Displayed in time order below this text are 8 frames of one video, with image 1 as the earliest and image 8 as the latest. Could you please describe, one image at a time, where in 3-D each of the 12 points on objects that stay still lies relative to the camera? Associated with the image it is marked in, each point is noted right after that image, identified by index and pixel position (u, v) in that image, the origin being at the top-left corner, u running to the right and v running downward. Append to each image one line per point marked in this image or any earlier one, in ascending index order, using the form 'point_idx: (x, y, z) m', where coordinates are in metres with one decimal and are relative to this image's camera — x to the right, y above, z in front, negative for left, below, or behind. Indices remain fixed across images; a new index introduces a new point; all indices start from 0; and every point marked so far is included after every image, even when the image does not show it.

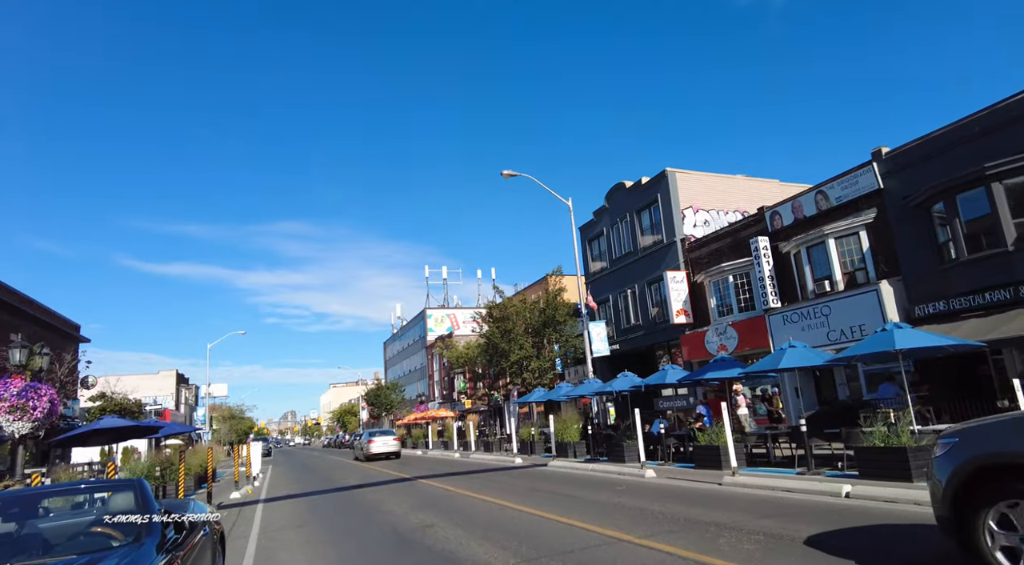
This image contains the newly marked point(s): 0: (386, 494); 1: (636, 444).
0: (-2.5, -4.3, +13.6) m
1: (+3.1, -4.0, +16.4) m
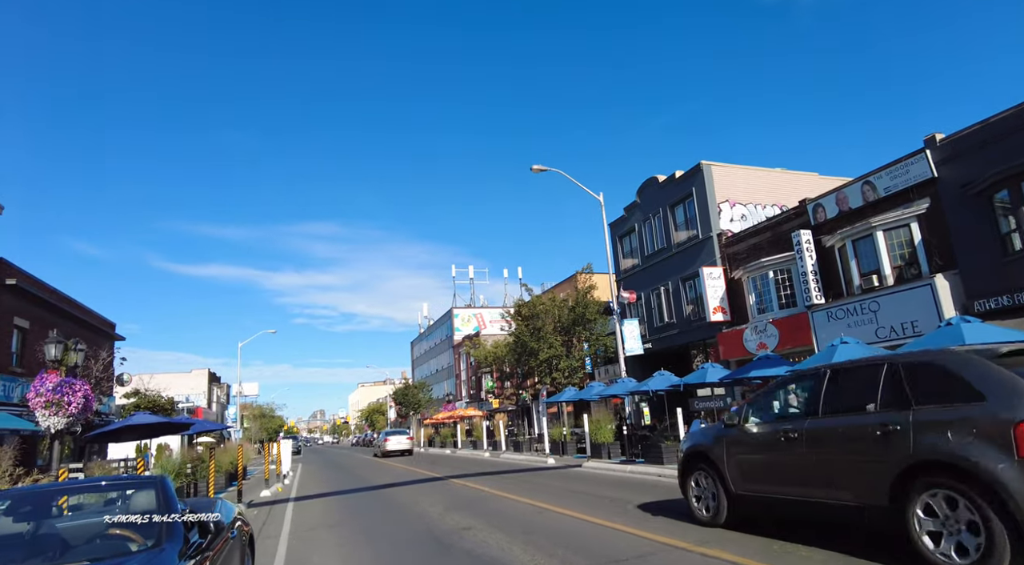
0: (-1.8, -4.2, +13.2) m
1: (+3.9, -3.9, +15.8) m
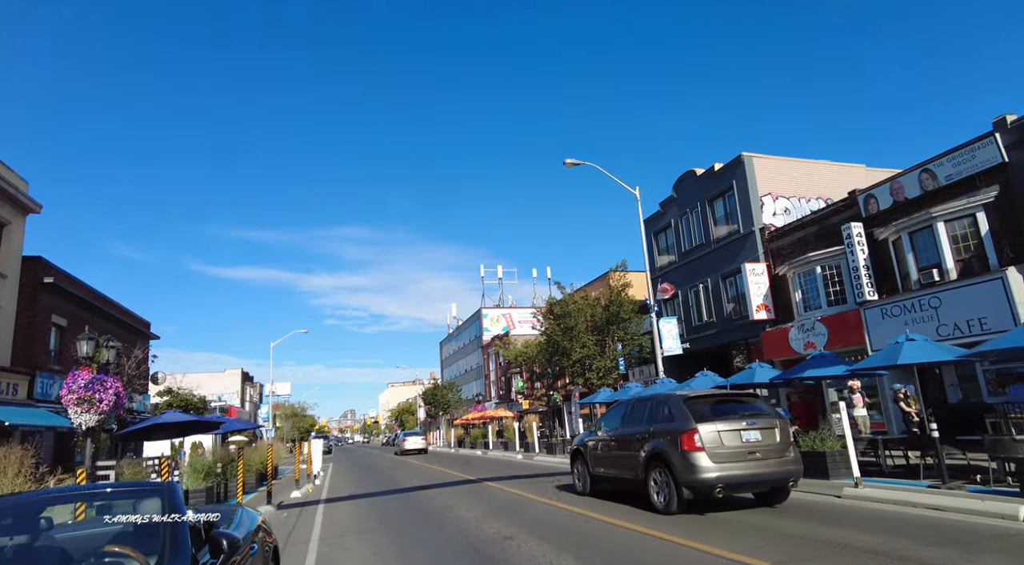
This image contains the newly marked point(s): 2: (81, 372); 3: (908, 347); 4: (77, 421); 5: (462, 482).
0: (-1.1, -4.1, +12.6) m
1: (+4.7, -3.8, +15.0) m
2: (-10.9, -2.2, +16.8) m
3: (+6.6, -1.1, +11.1) m
4: (-10.6, -3.4, +16.3) m
5: (-1.2, -4.8, +16.0) m
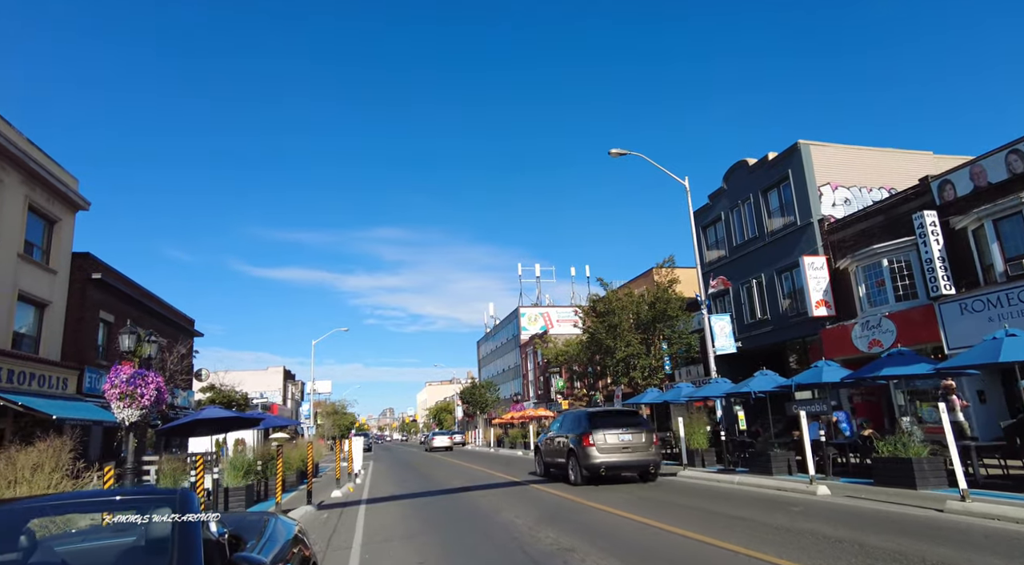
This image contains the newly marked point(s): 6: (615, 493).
0: (-0.2, -3.9, +12.0) m
1: (+5.7, -3.6, +14.0) m
2: (-9.7, -2.1, +16.7) m
3: (+7.4, -0.9, +10.0) m
4: (-9.5, -3.2, +16.1) m
5: (-0.1, -4.7, +15.3) m
6: (+2.0, -4.1, +13.0) m
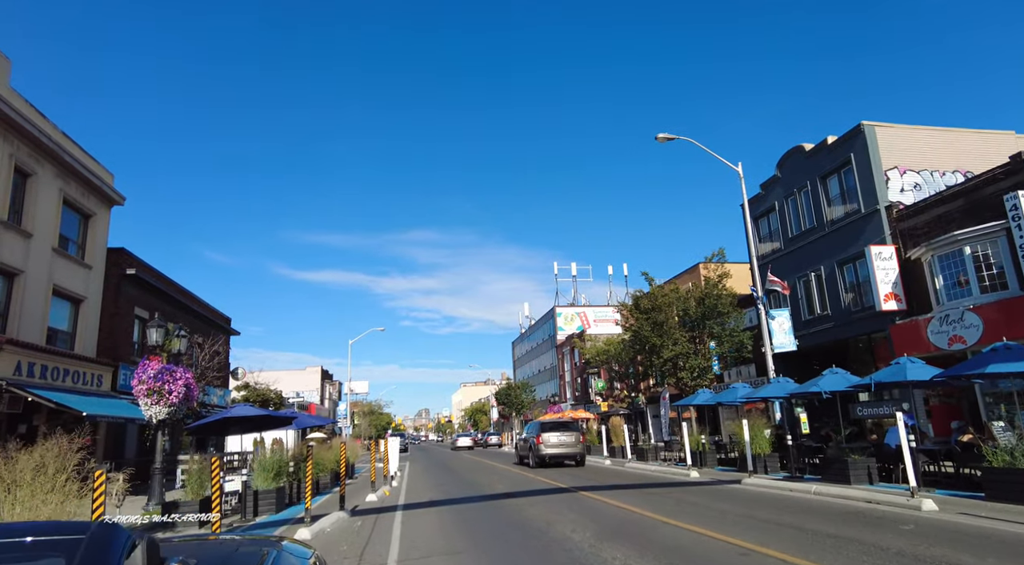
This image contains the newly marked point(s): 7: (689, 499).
0: (+0.6, -3.7, +10.8) m
1: (+6.7, -3.4, +12.5) m
2: (-8.7, -1.9, +16.0) m
3: (+8.1, -0.7, +8.5) m
4: (-8.4, -3.0, +15.4) m
5: (+0.9, -4.4, +14.2) m
6: (+2.9, -3.9, +11.7) m
7: (+3.3, -4.0, +12.4) m
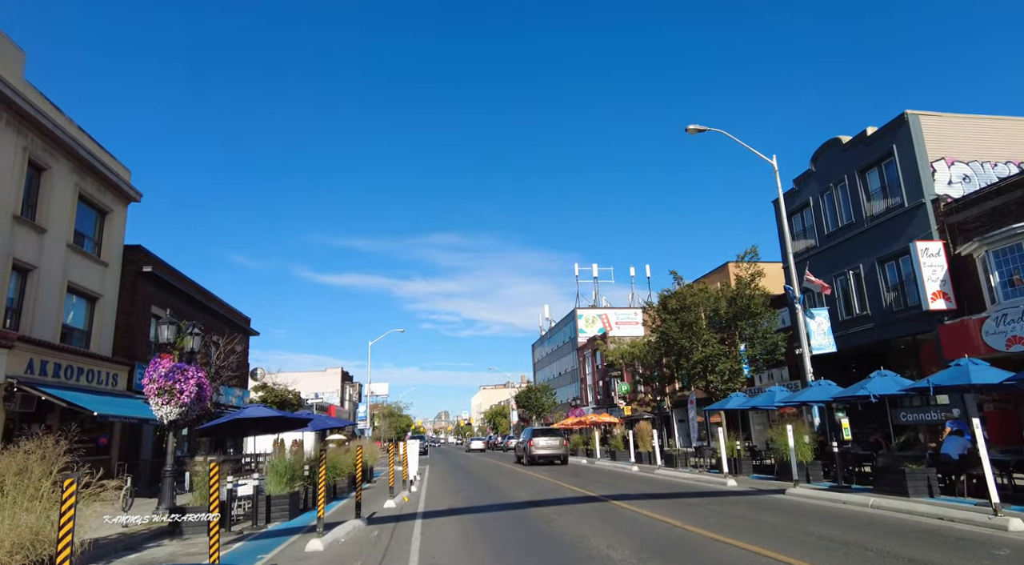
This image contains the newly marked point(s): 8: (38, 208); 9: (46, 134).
0: (+1.0, -3.6, +9.9) m
1: (+7.1, -3.3, +11.5) m
2: (-8.1, -1.8, +15.4) m
3: (+8.5, -0.5, +7.4) m
4: (-7.9, -2.9, +14.8) m
5: (+1.4, -4.3, +13.3) m
6: (+3.3, -3.8, +10.8) m
7: (+3.8, -3.9, +11.5) m
8: (-13.5, +2.1, +19.0) m
9: (-13.3, +4.3, +19.1) m
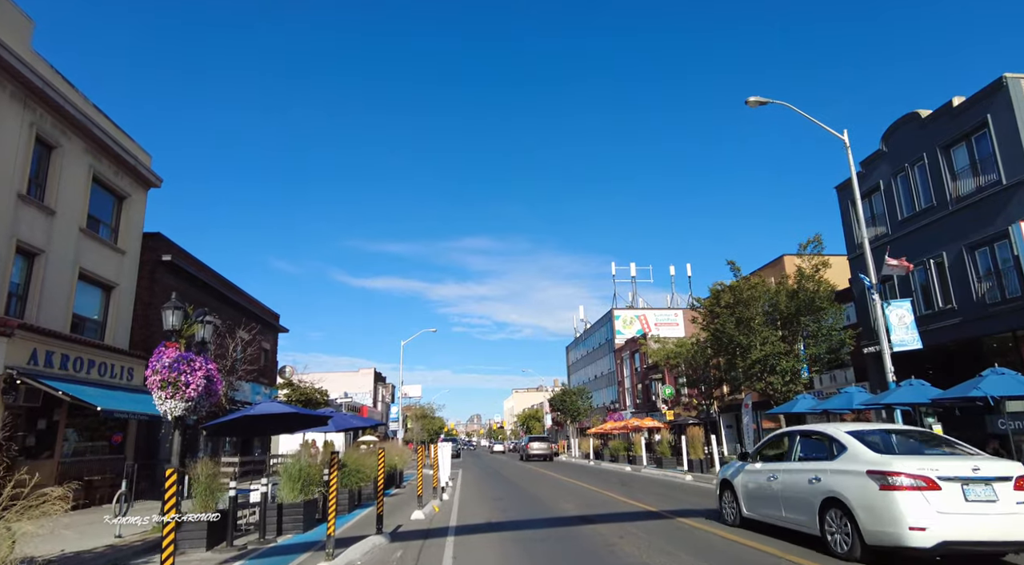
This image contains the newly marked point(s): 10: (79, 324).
0: (+1.7, -3.2, +8.0) m
1: (+7.8, -2.9, +9.2) m
2: (-7.2, -1.4, +13.9) m
3: (+9.0, -0.1, +5.1) m
4: (-7.0, -2.5, +13.3) m
5: (+2.2, -3.9, +11.3) m
6: (+4.0, -3.4, +8.7) m
7: (+4.5, -3.5, +9.3) m
8: (-12.4, +2.5, +17.8) m
9: (-12.2, +4.6, +17.9) m
10: (-12.6, -1.2, +19.3) m
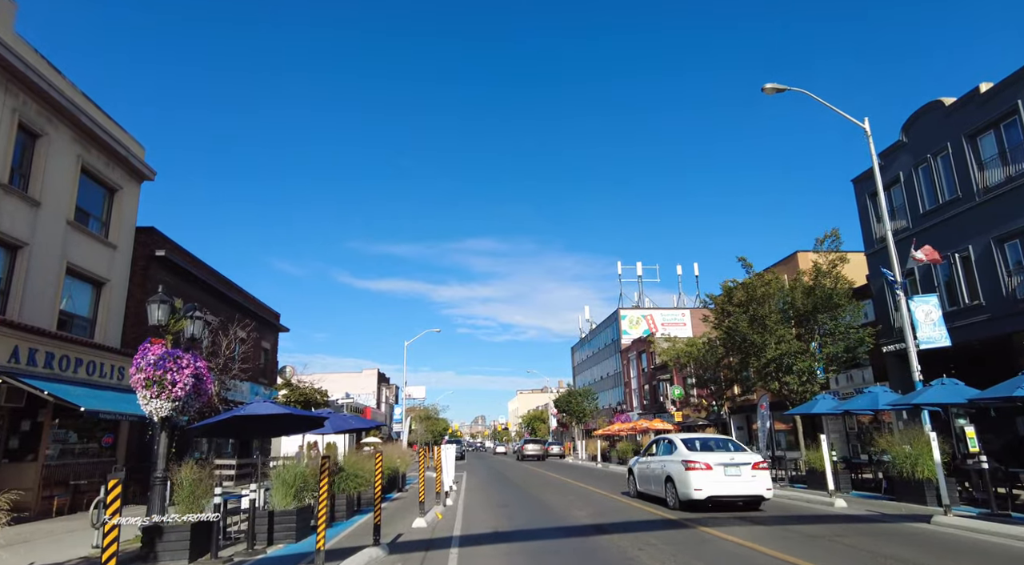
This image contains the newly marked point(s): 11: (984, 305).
0: (+1.8, -3.0, +7.1) m
1: (+8.0, -2.7, +8.3) m
2: (-7.0, -1.2, +13.1) m
3: (+9.1, 0.0, +4.2) m
4: (-6.8, -2.4, +12.4) m
5: (+2.4, -3.8, +10.4) m
6: (+4.1, -3.2, +7.8) m
7: (+4.6, -3.4, +8.5) m
8: (-12.2, +2.7, +17.0) m
9: (-12.0, +4.8, +17.1) m
10: (-12.4, -1.1, +18.5) m
11: (+13.4, -0.6, +18.8) m
